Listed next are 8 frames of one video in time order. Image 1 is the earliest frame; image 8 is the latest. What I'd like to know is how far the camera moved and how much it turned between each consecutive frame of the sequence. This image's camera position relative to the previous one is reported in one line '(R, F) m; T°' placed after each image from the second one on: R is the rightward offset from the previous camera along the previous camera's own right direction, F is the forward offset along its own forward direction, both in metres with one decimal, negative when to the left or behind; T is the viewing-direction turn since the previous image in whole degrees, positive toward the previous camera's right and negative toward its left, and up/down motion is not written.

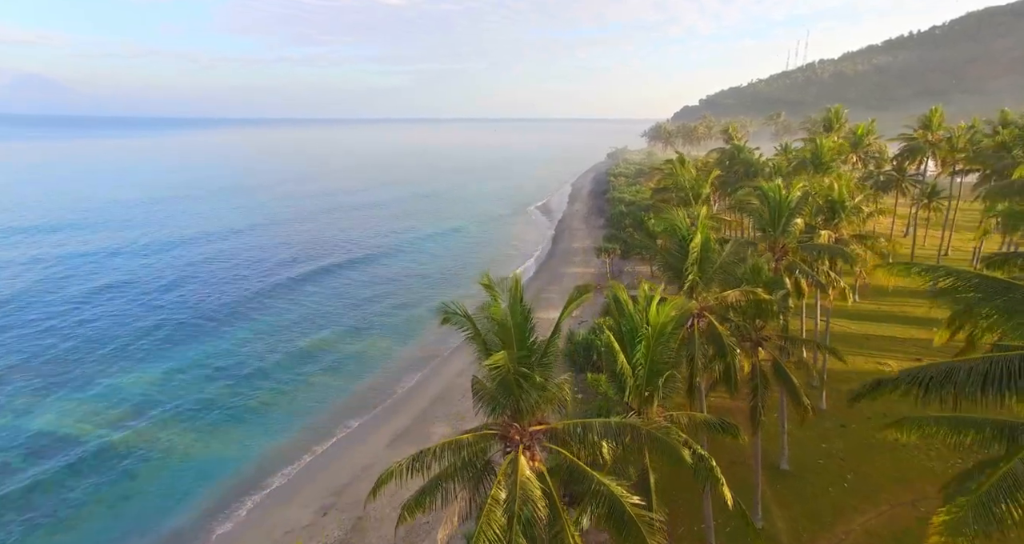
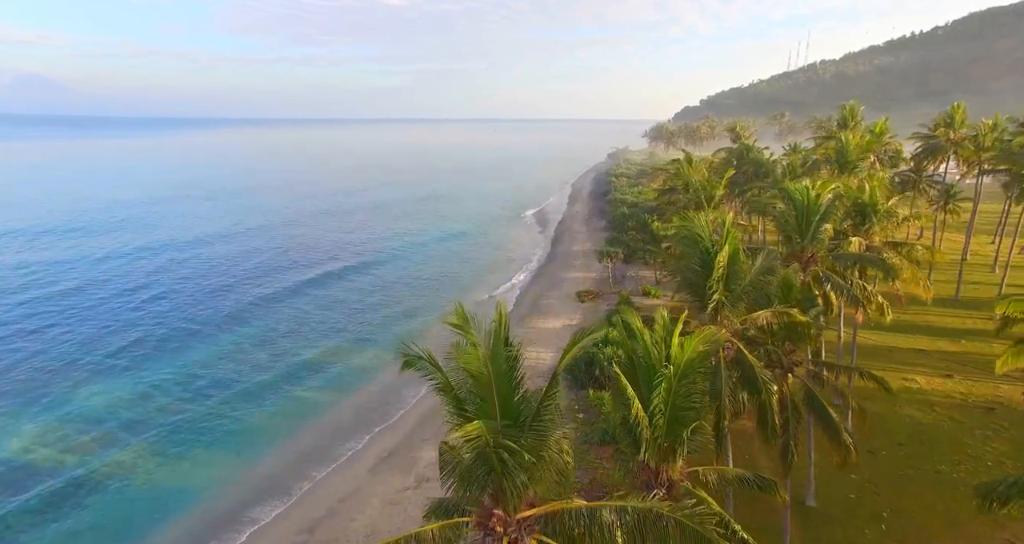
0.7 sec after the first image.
(+0.2, +2.1) m; 0°
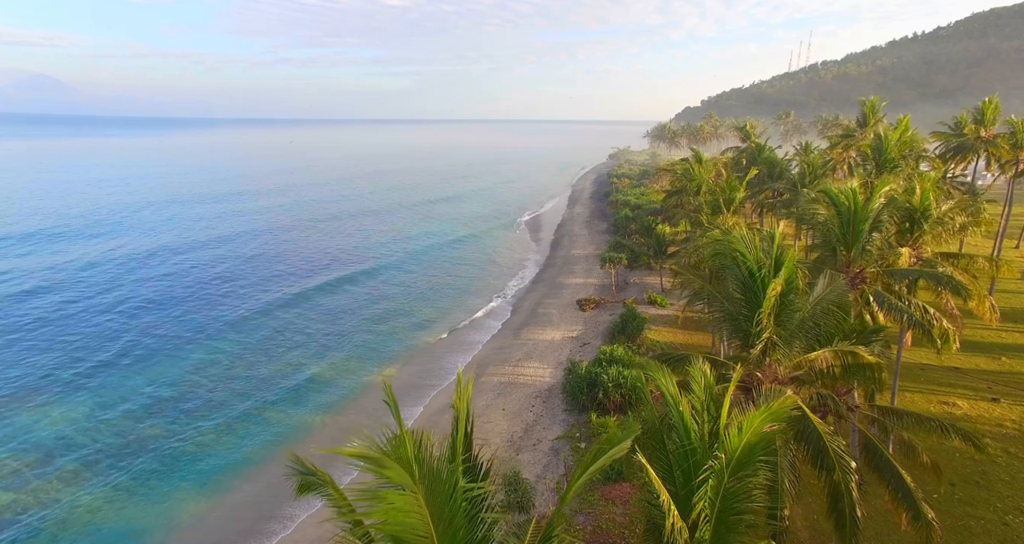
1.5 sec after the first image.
(+0.2, +2.6) m; 0°
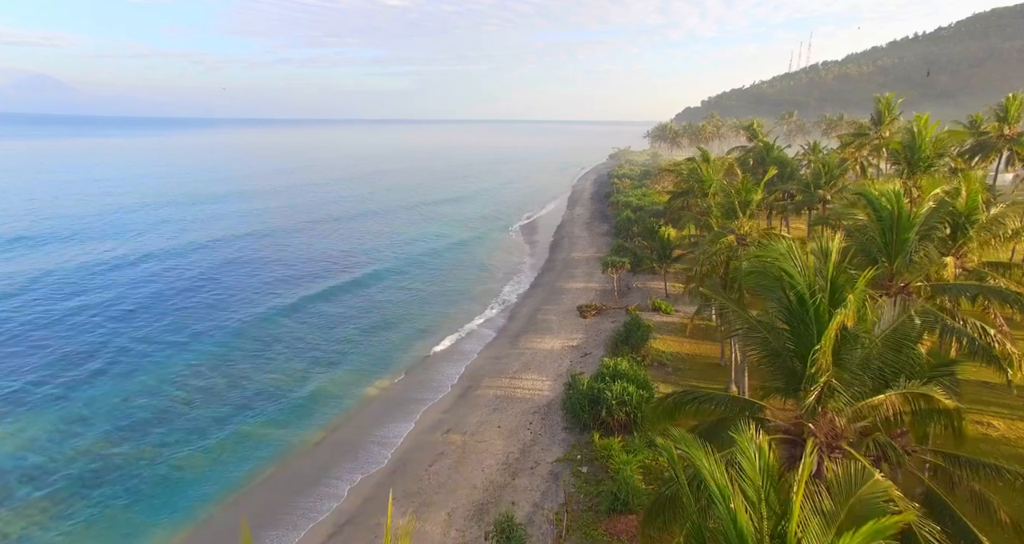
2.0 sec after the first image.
(+0.2, +1.8) m; 0°
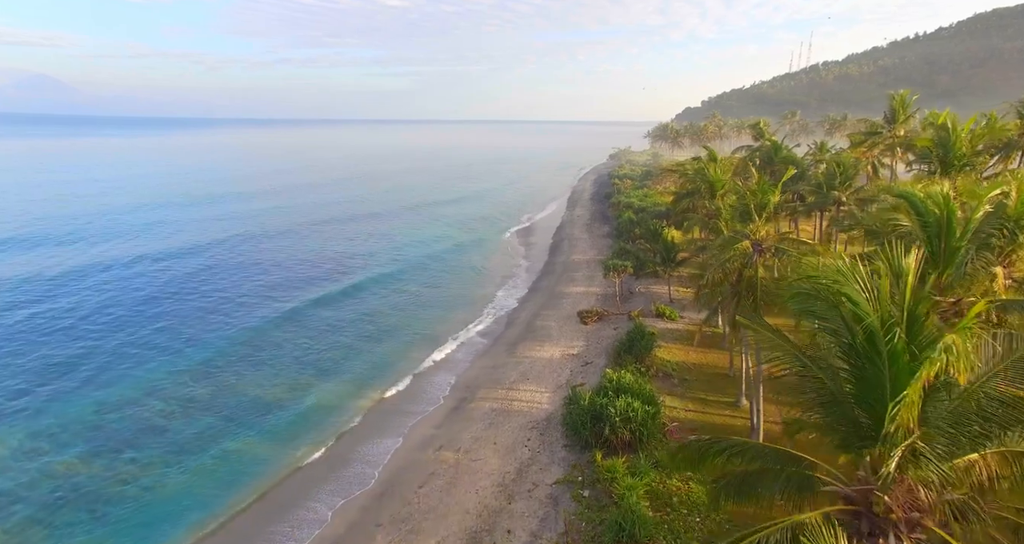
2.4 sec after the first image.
(+0.1, +1.5) m; 0°
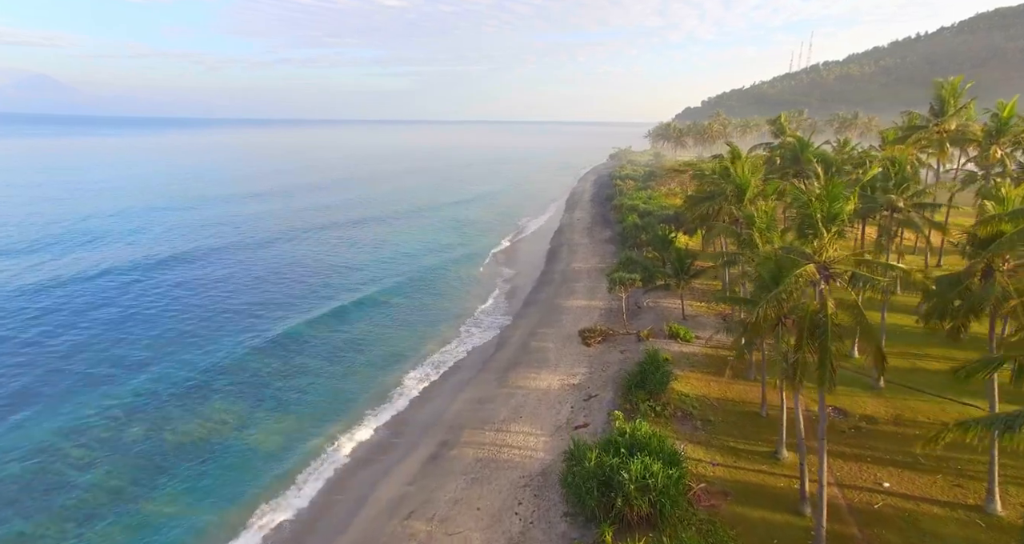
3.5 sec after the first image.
(+0.4, +4.4) m; 0°
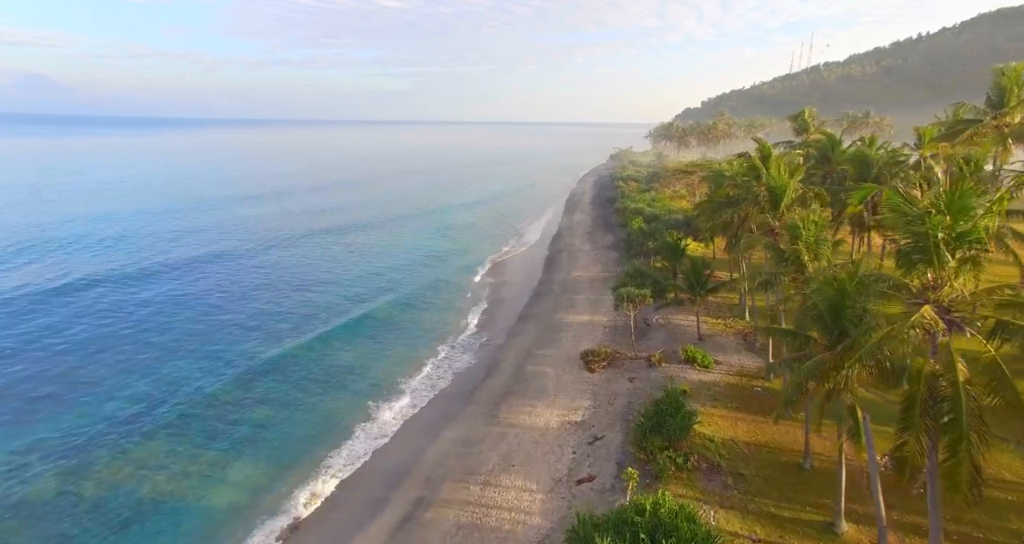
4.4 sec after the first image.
(+0.3, +4.0) m; 0°
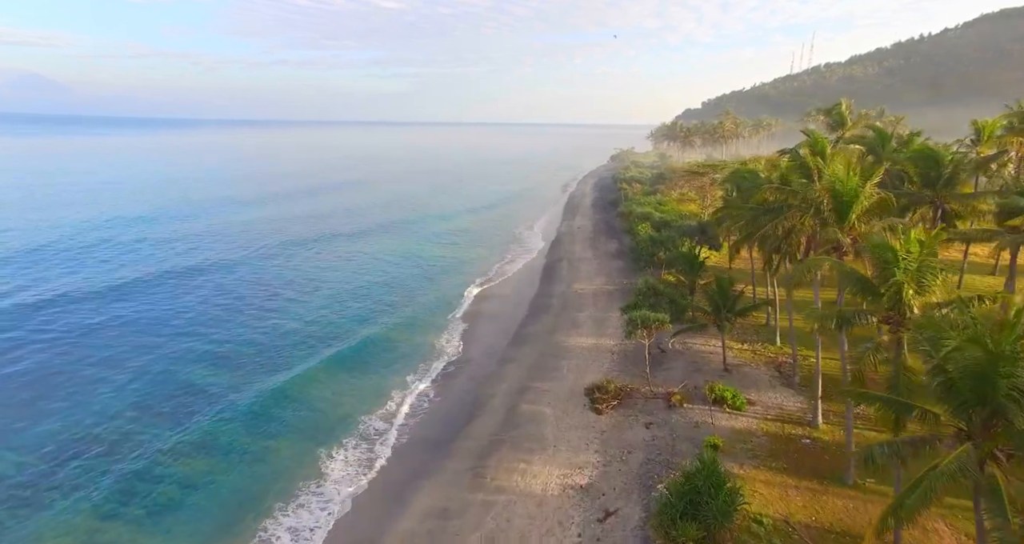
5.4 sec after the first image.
(+0.3, +4.7) m; 0°
